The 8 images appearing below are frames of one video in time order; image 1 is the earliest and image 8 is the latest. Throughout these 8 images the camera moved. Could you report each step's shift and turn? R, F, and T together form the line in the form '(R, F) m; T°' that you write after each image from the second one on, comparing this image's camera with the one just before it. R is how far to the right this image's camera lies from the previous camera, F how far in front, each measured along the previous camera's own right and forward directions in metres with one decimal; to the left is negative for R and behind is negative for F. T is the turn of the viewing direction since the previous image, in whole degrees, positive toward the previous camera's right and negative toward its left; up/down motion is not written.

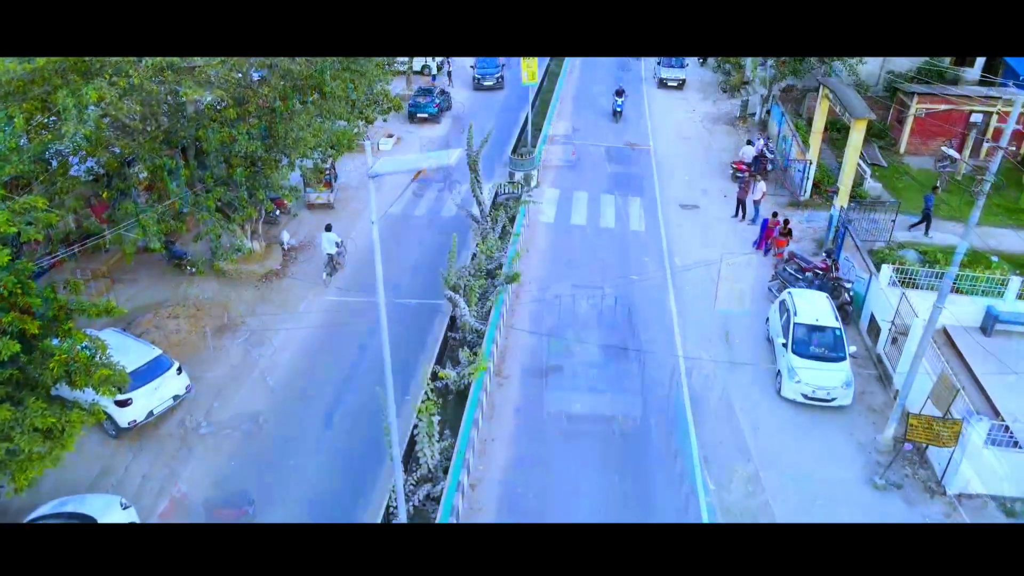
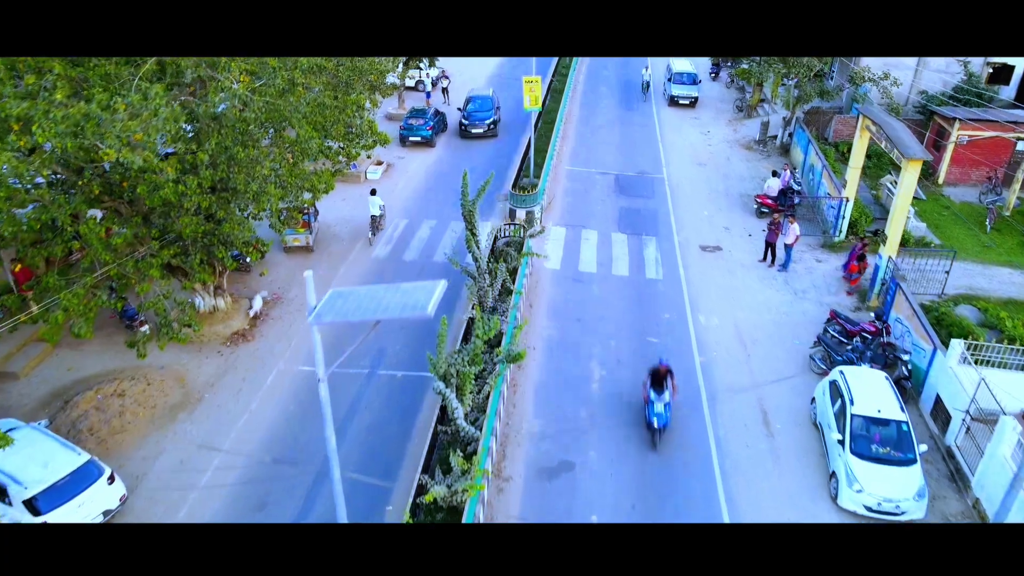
(0.0, +1.7) m; 0°
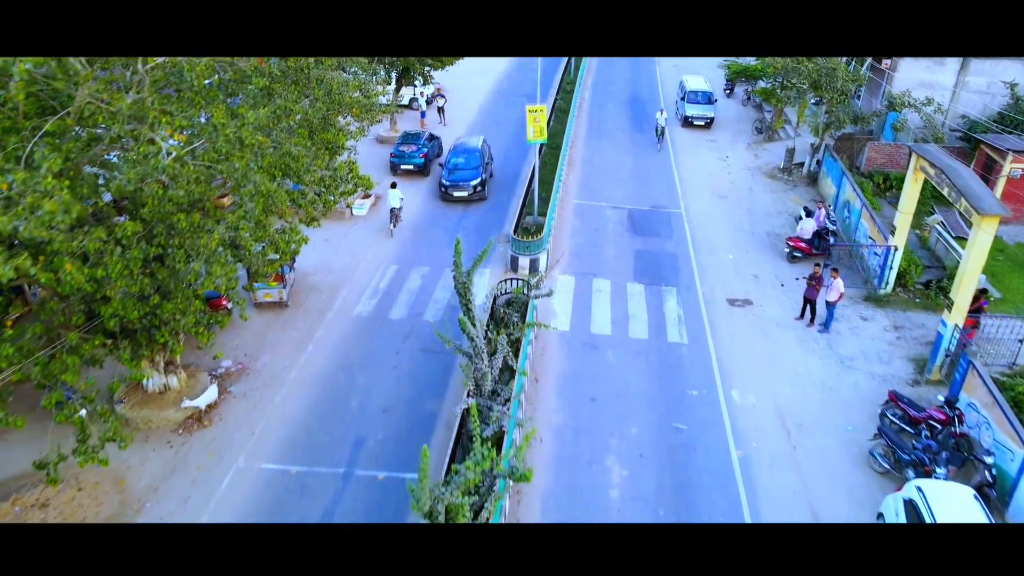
(0.0, +1.7) m; 0°
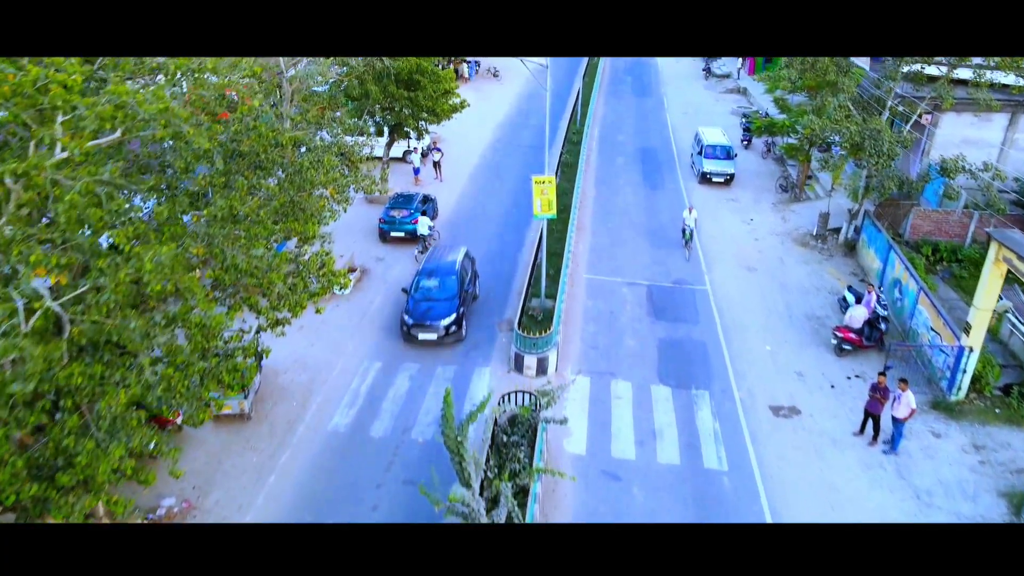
(-0.1, +1.9) m; 0°
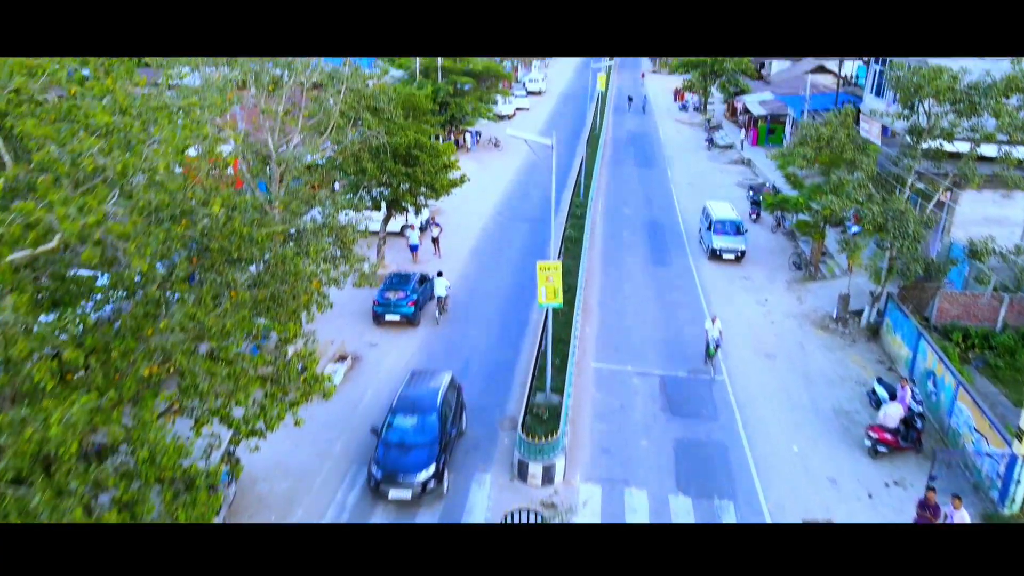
(0.0, +0.9) m; 0°
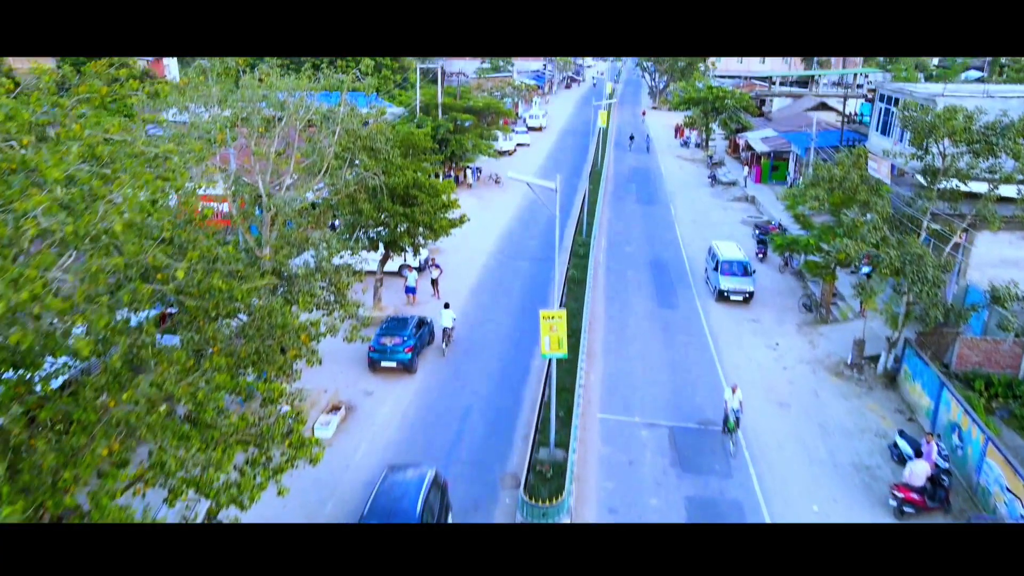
(0.0, +0.6) m; 0°
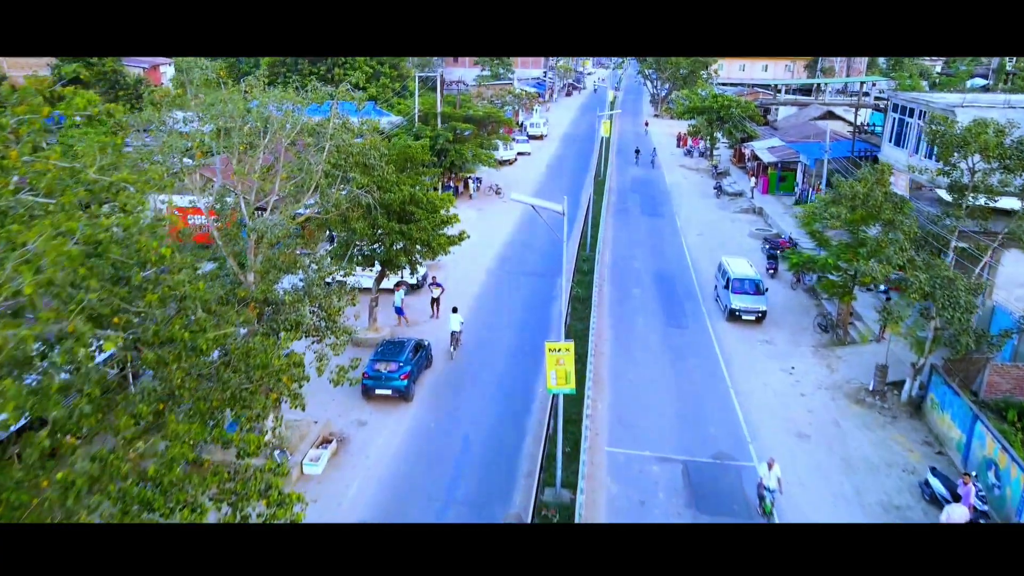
(0.0, +0.8) m; 0°
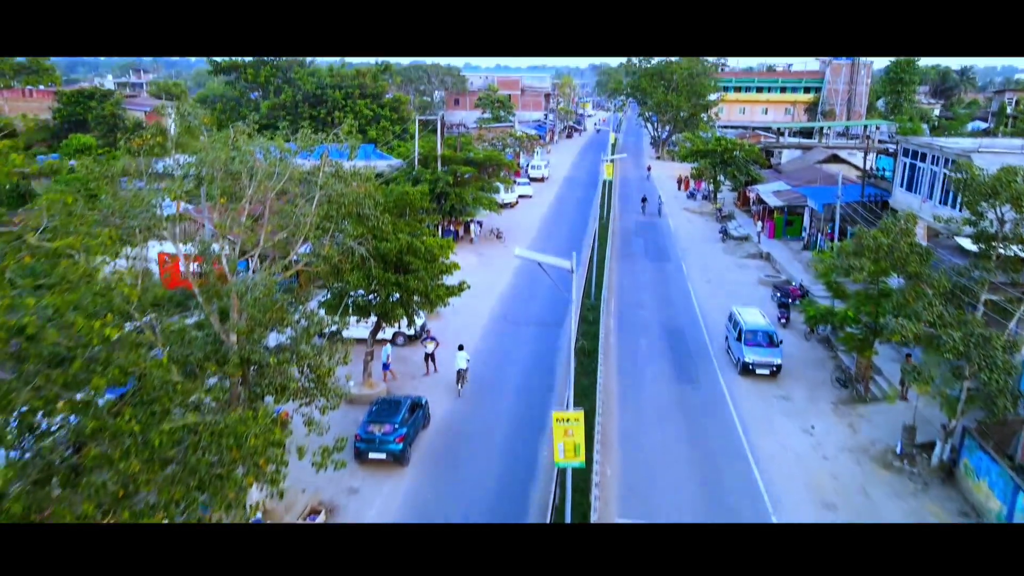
(0.0, +0.8) m; 0°
